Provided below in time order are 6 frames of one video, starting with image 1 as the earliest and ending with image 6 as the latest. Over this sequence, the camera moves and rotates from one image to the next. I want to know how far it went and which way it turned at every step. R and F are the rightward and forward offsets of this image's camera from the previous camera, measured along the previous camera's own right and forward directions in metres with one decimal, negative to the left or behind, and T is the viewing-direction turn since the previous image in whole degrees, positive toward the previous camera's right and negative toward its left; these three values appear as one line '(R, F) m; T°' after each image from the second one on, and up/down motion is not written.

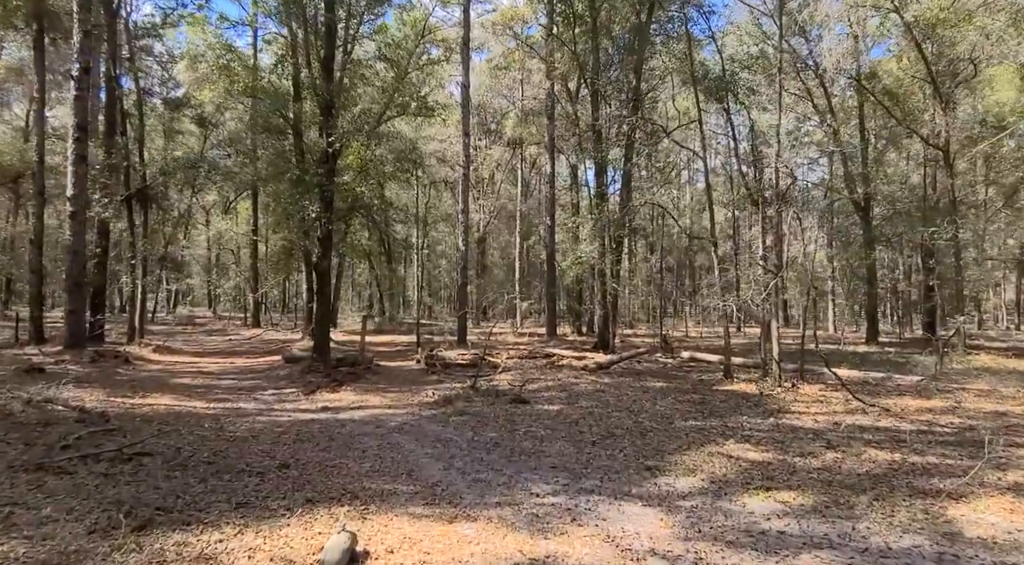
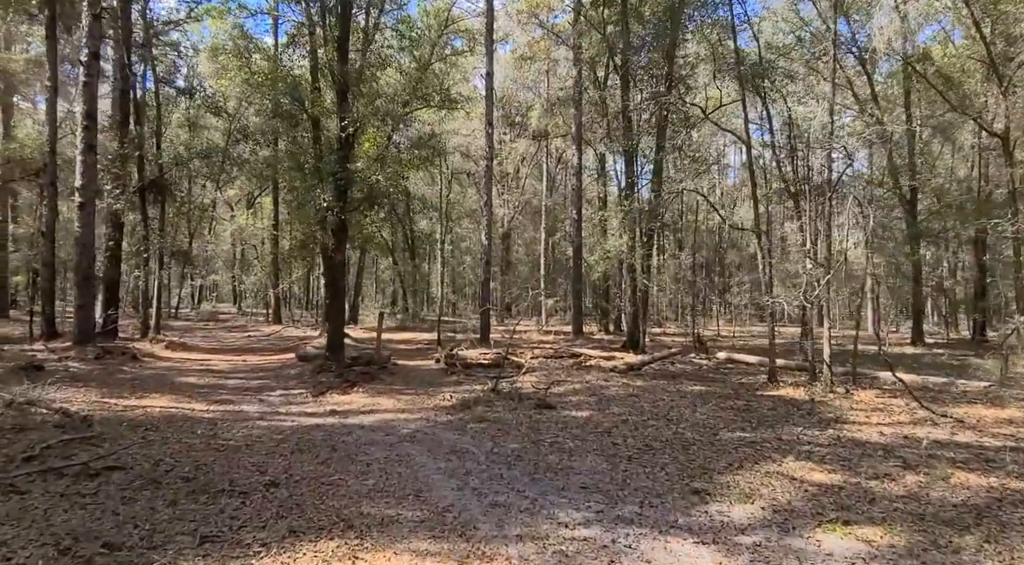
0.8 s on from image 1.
(0.0, +0.9) m; -2°
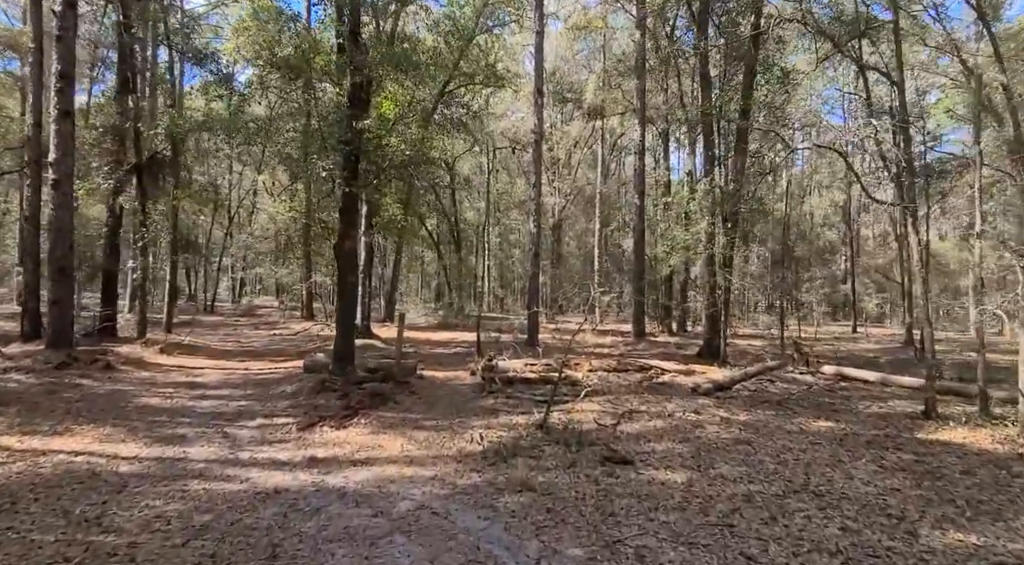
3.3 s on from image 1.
(-0.1, +2.8) m; -4°
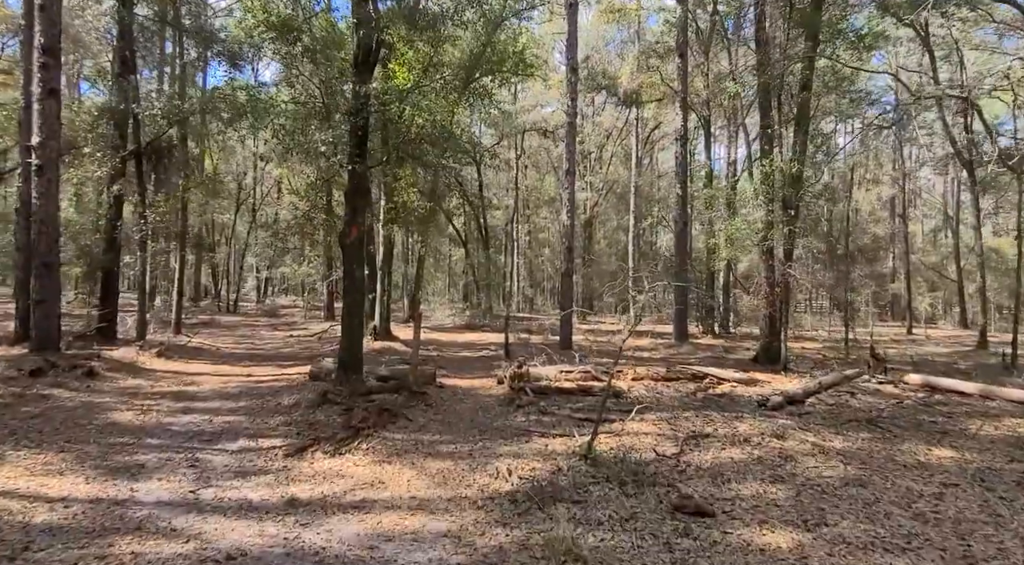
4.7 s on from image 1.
(-0.1, +1.5) m; -3°
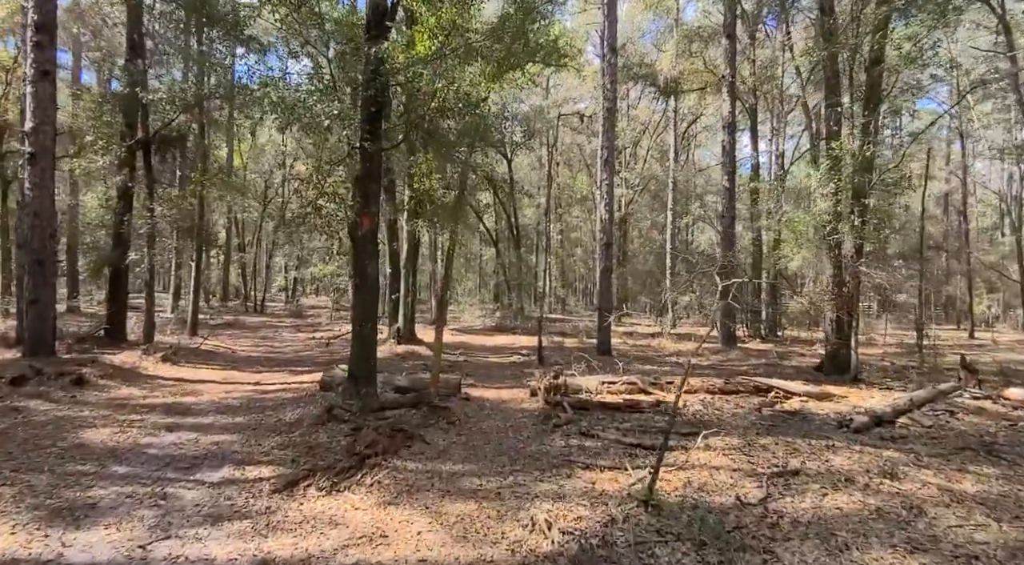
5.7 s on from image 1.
(-0.1, +1.2) m; -3°
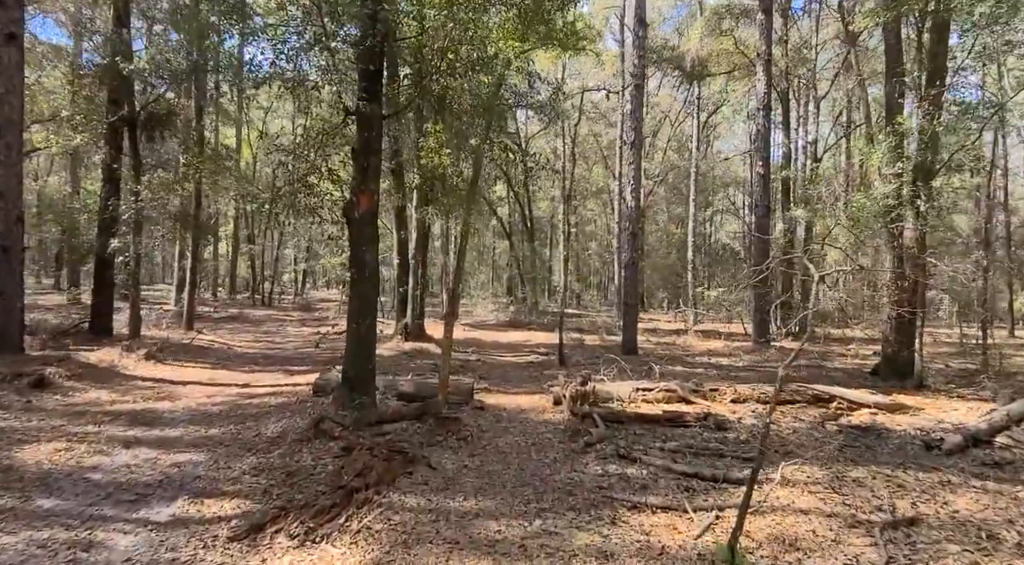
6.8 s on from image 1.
(-0.1, +1.2) m; -1°
